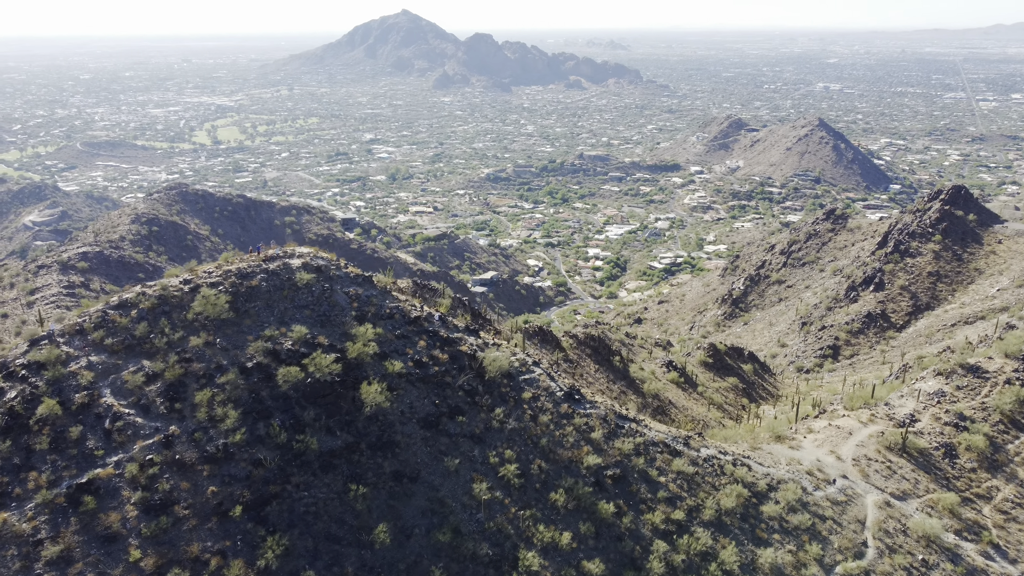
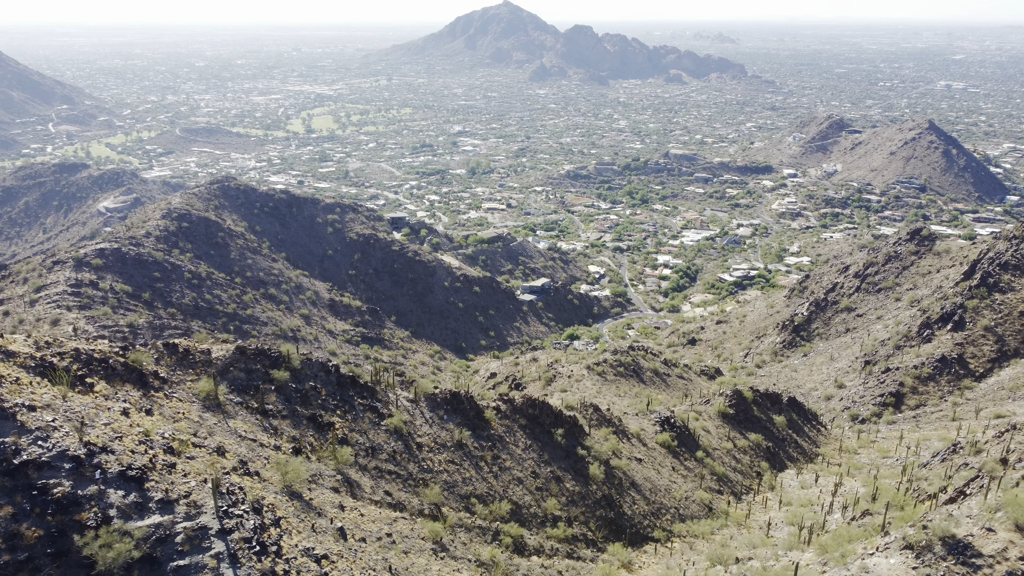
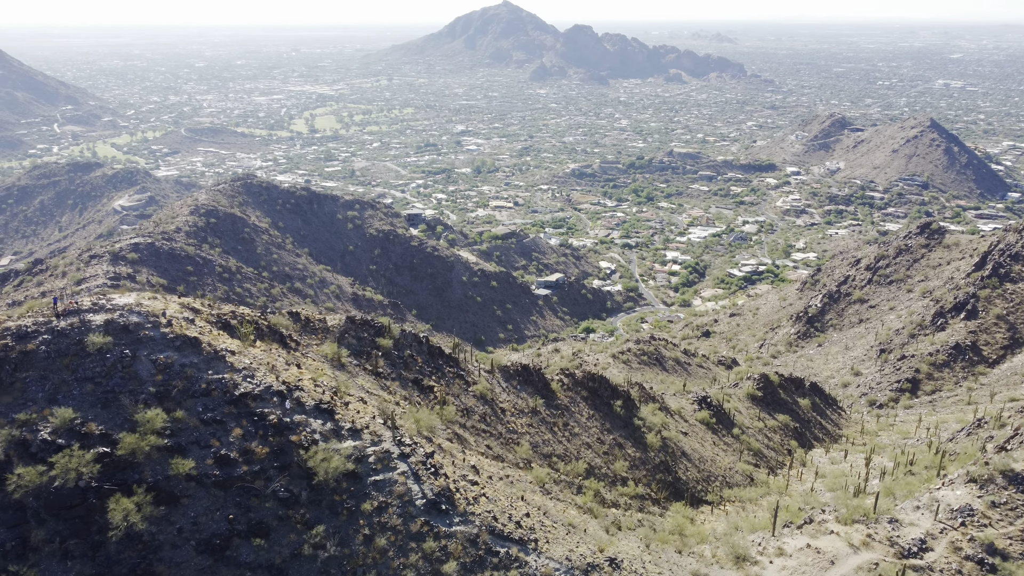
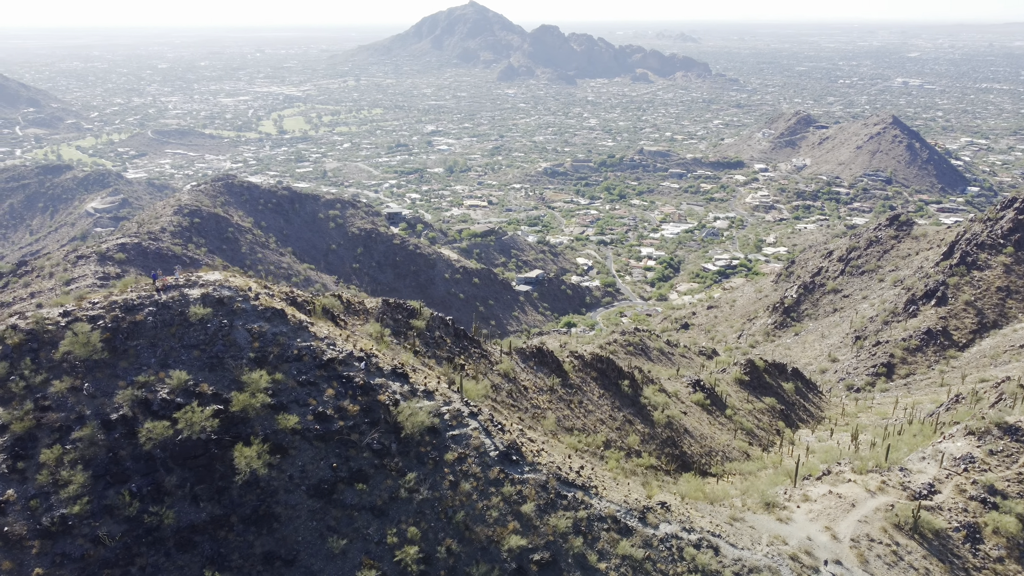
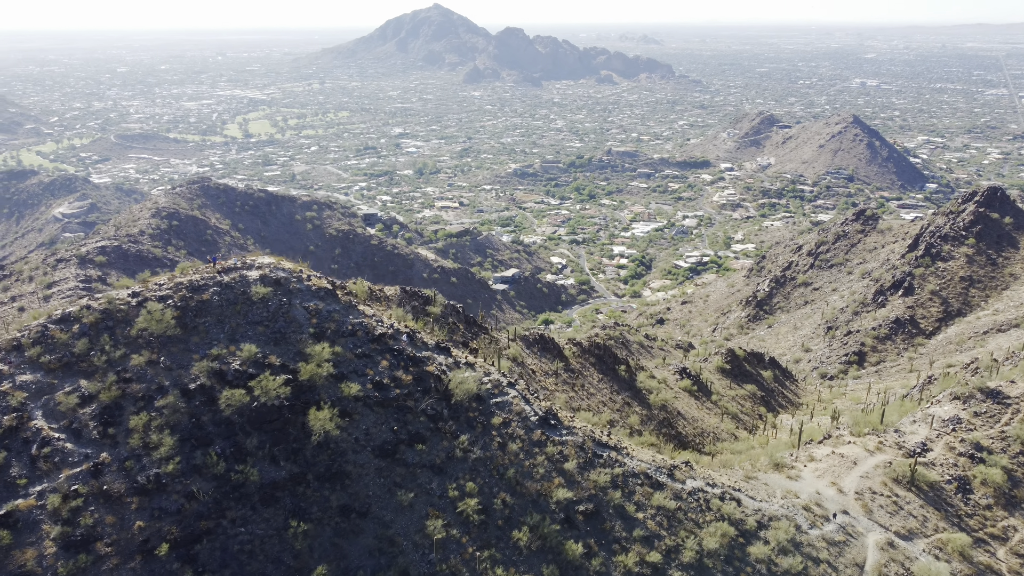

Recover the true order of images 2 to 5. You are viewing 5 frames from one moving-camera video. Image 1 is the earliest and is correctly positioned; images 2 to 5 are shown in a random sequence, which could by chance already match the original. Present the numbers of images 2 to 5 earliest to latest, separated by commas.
5, 4, 3, 2
